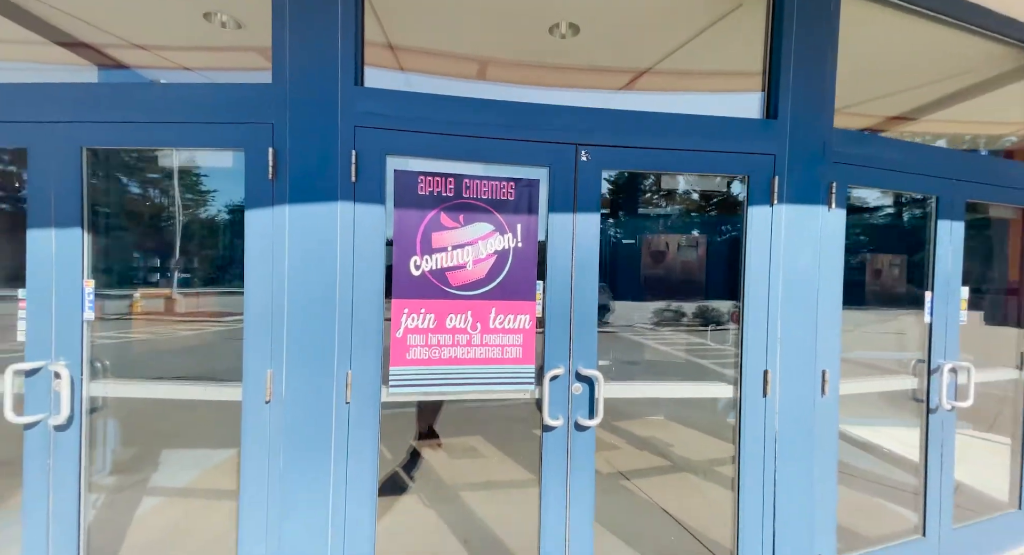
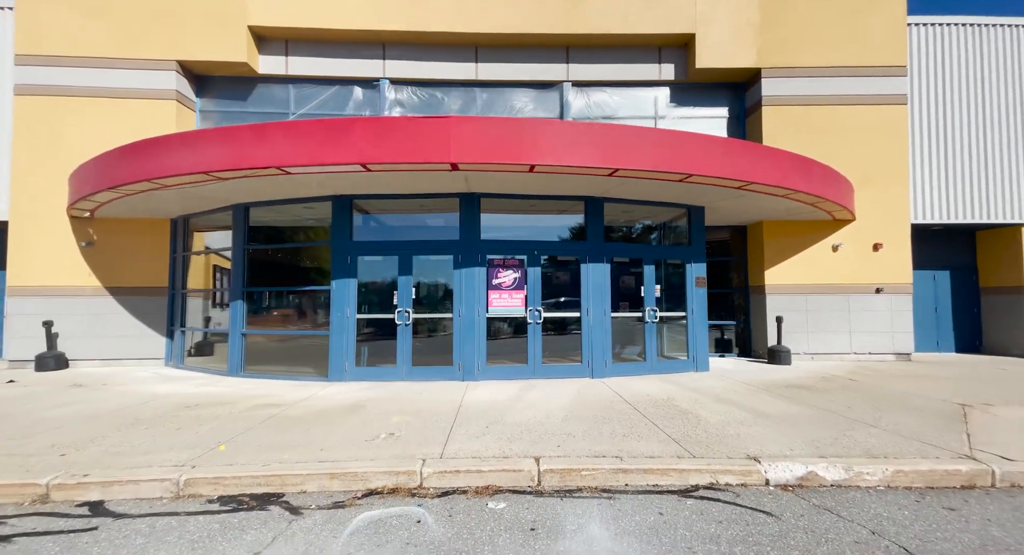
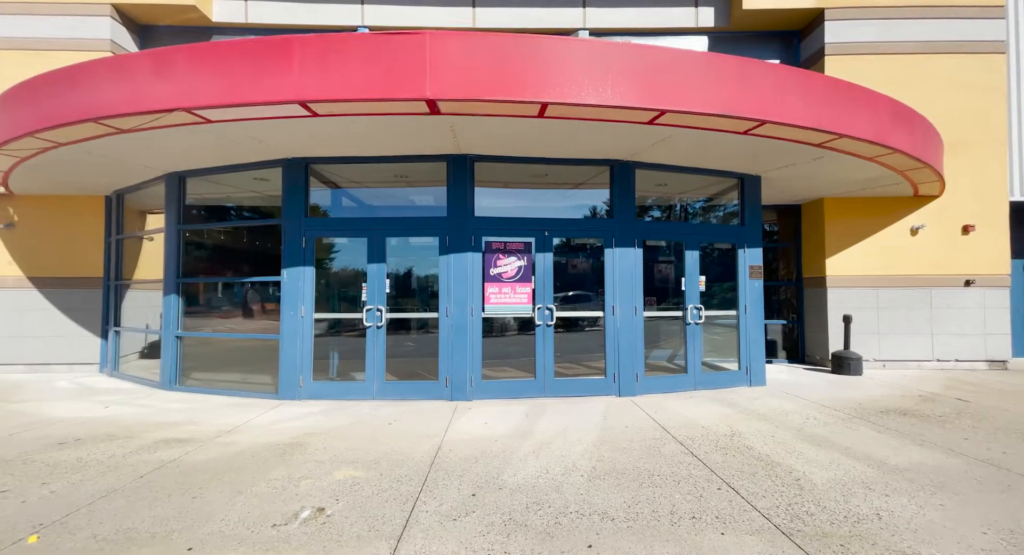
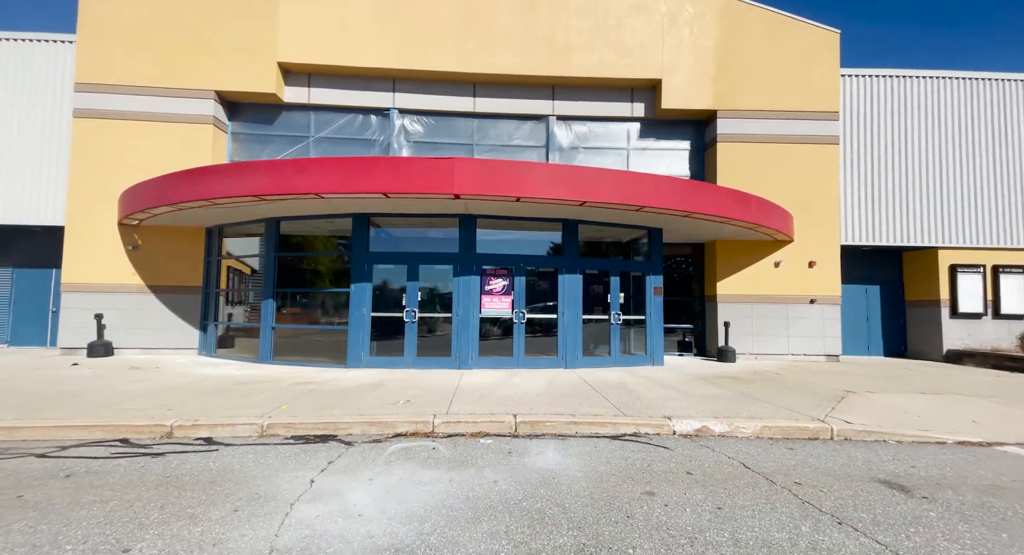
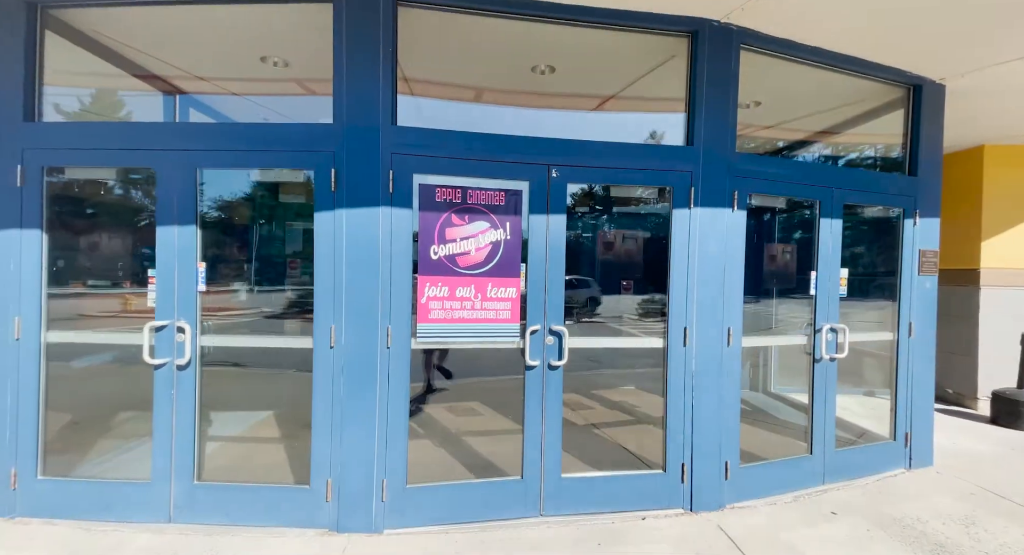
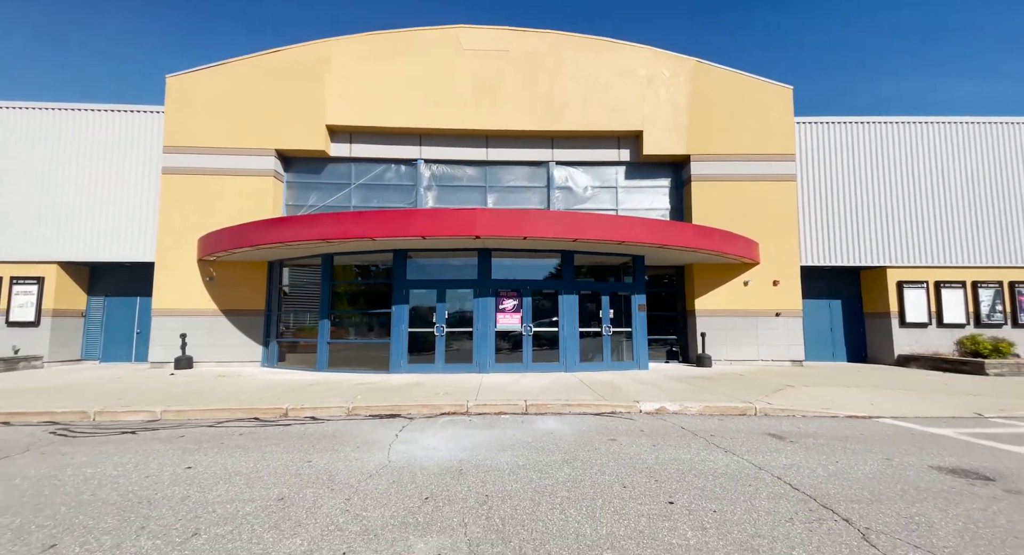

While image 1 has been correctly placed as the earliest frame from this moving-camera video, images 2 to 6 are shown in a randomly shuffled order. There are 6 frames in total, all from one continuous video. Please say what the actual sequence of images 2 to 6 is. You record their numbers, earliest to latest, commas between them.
5, 3, 2, 4, 6
